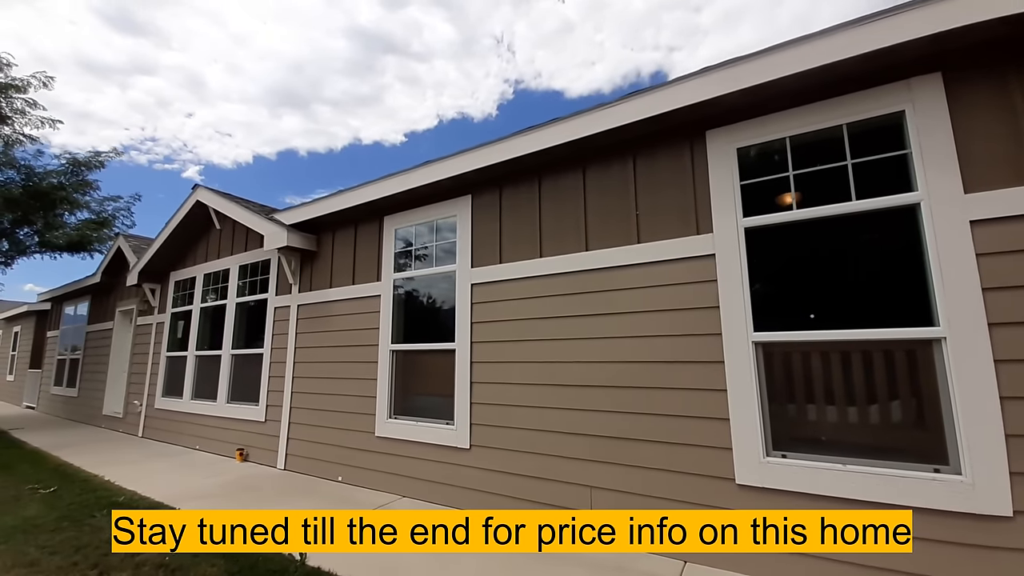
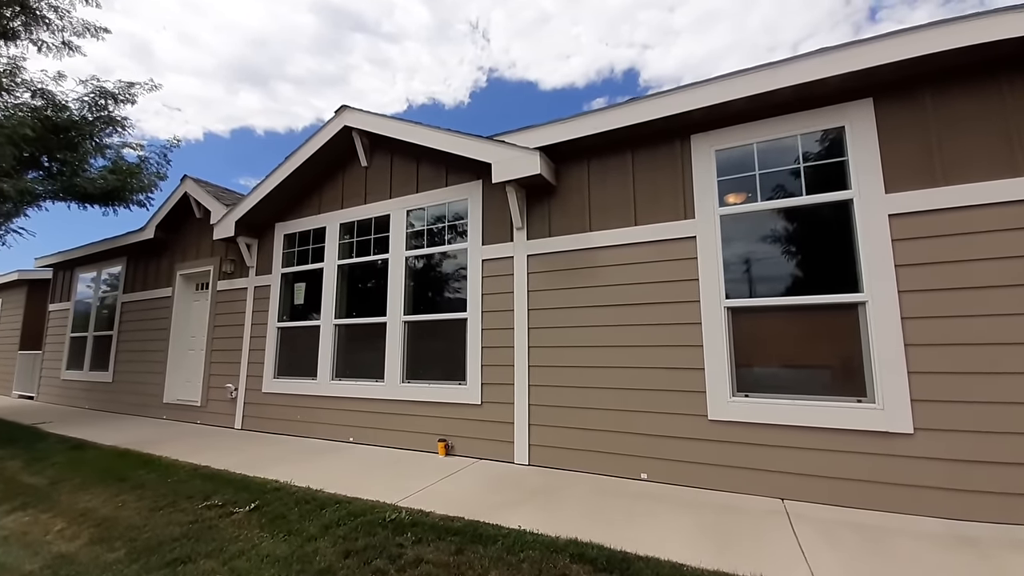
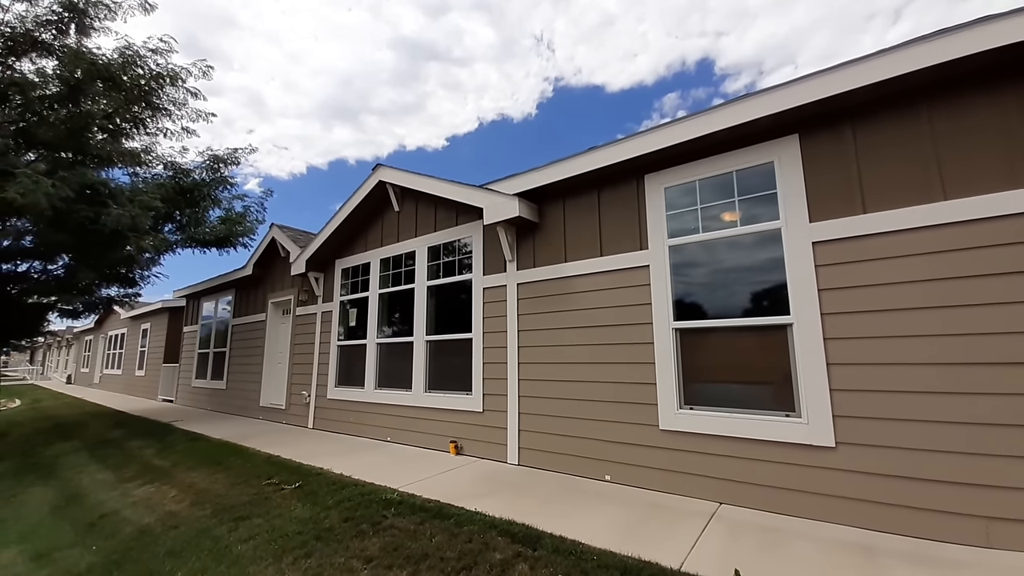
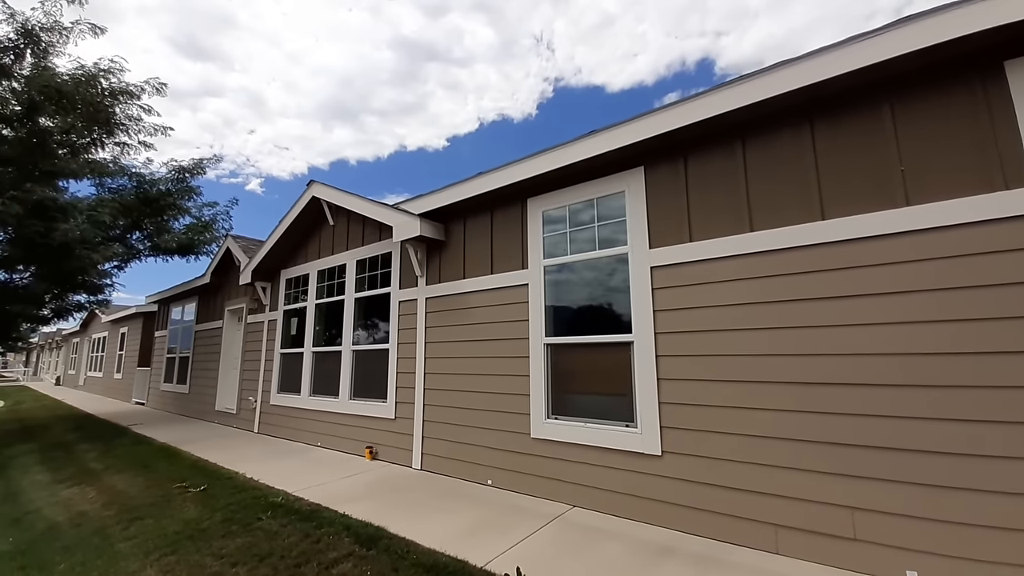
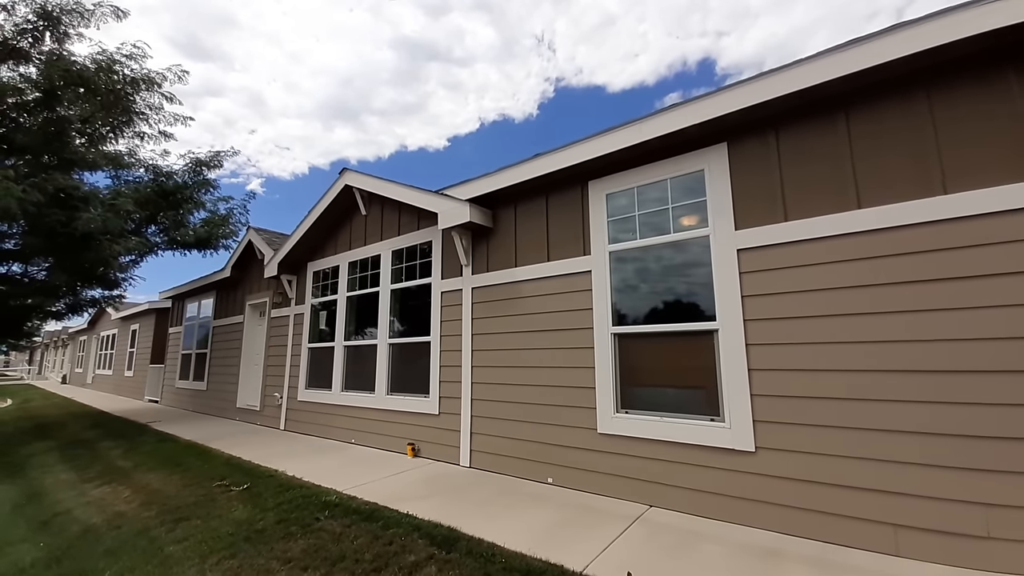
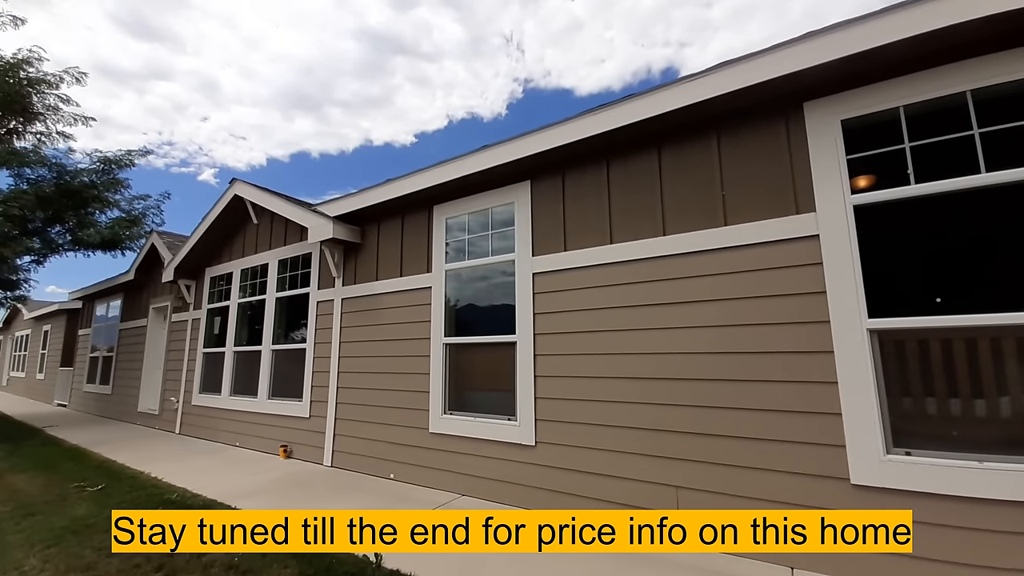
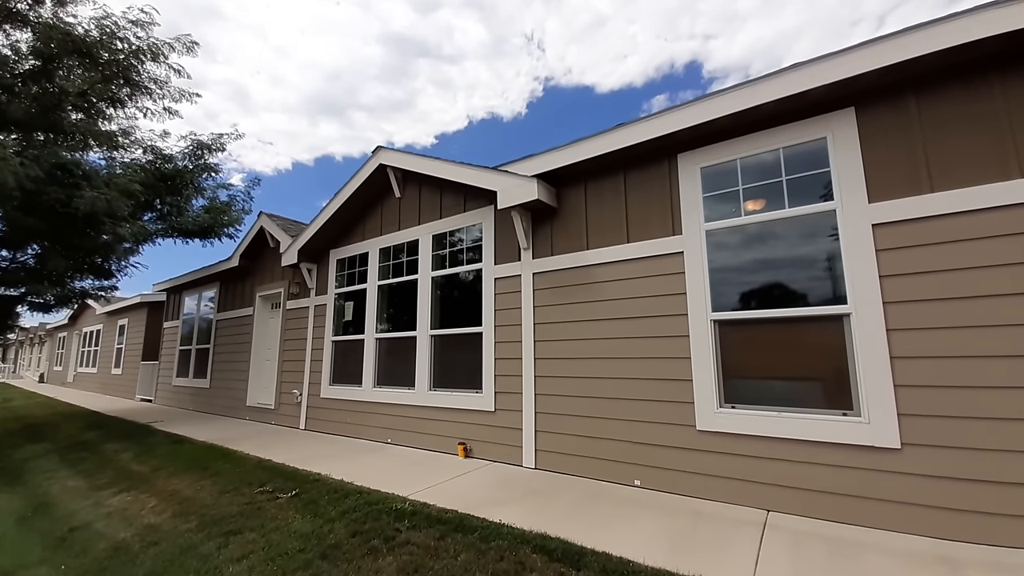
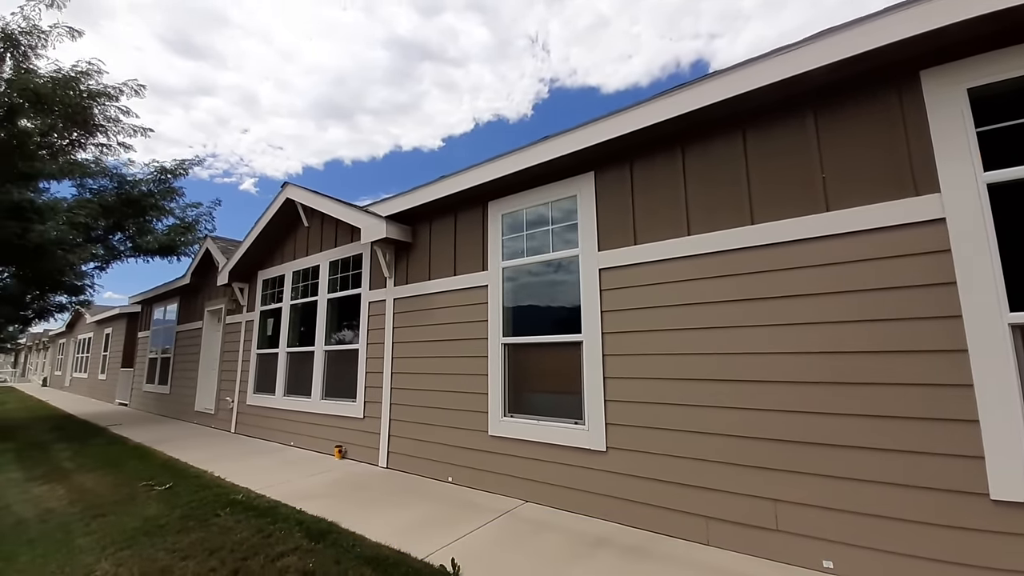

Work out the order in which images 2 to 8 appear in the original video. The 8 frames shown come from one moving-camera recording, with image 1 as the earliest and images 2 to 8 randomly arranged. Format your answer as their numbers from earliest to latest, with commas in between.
6, 8, 4, 5, 3, 7, 2
